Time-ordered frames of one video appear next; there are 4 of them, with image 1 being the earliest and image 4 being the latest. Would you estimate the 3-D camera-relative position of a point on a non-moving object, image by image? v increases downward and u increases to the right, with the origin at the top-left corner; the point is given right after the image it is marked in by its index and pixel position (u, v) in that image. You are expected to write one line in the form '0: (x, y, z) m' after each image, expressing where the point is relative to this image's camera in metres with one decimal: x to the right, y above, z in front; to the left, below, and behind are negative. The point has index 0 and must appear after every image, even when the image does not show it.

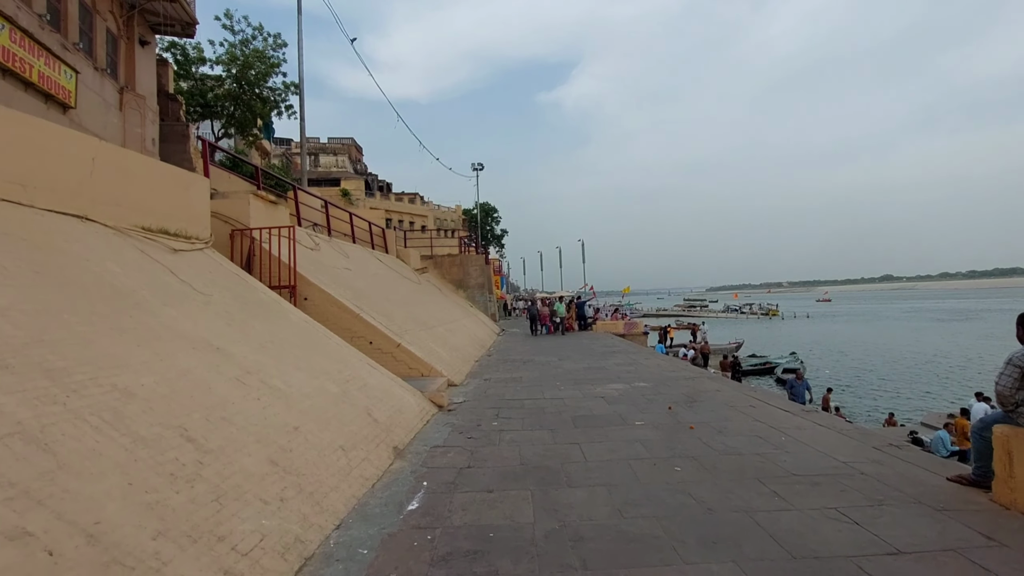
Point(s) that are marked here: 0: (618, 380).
0: (+1.8, -1.5, +8.8) m
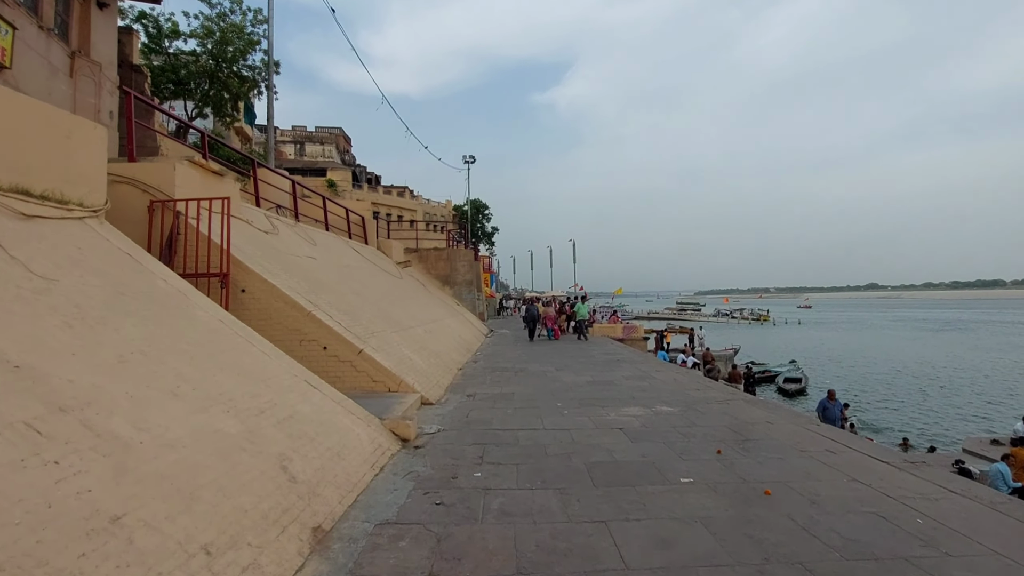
0: (+1.6, -1.5, +7.0) m
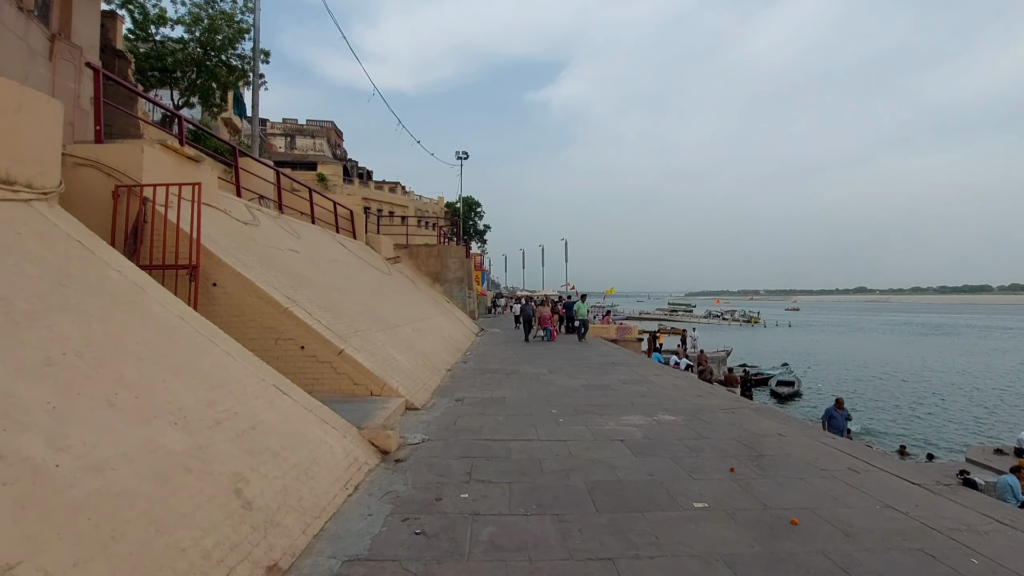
0: (+1.5, -1.5, +6.6) m
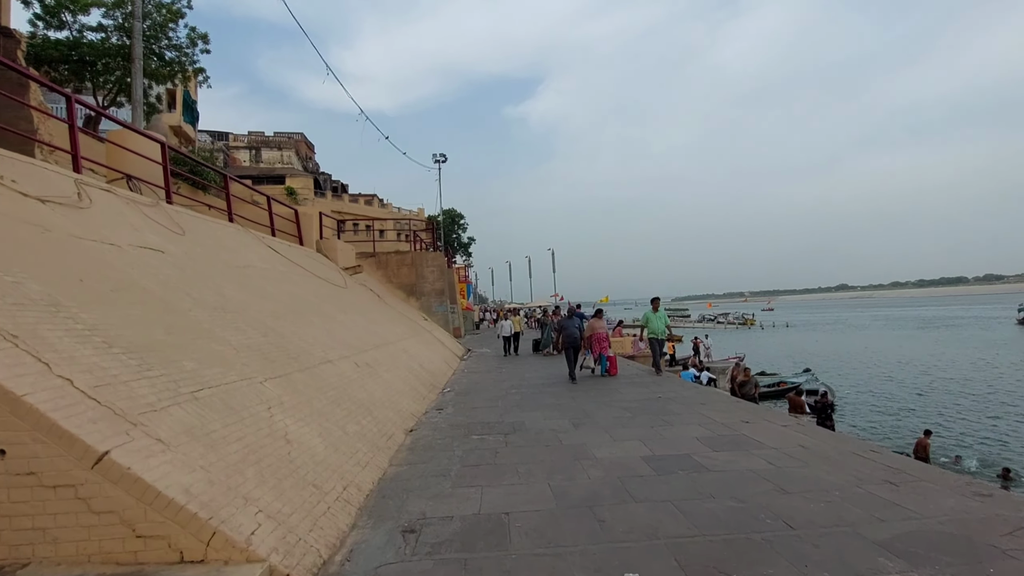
0: (+1.6, -1.4, +2.8) m
